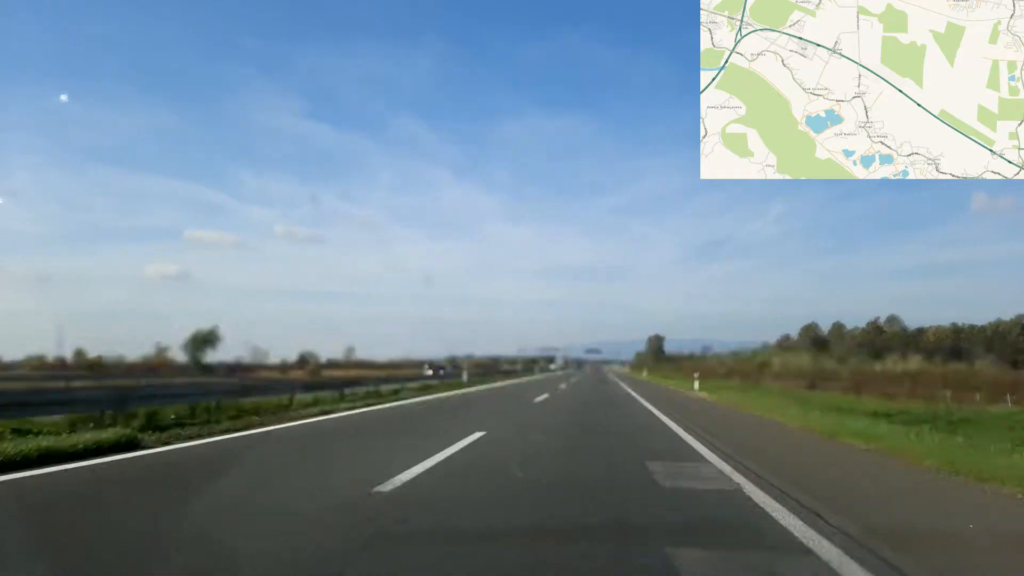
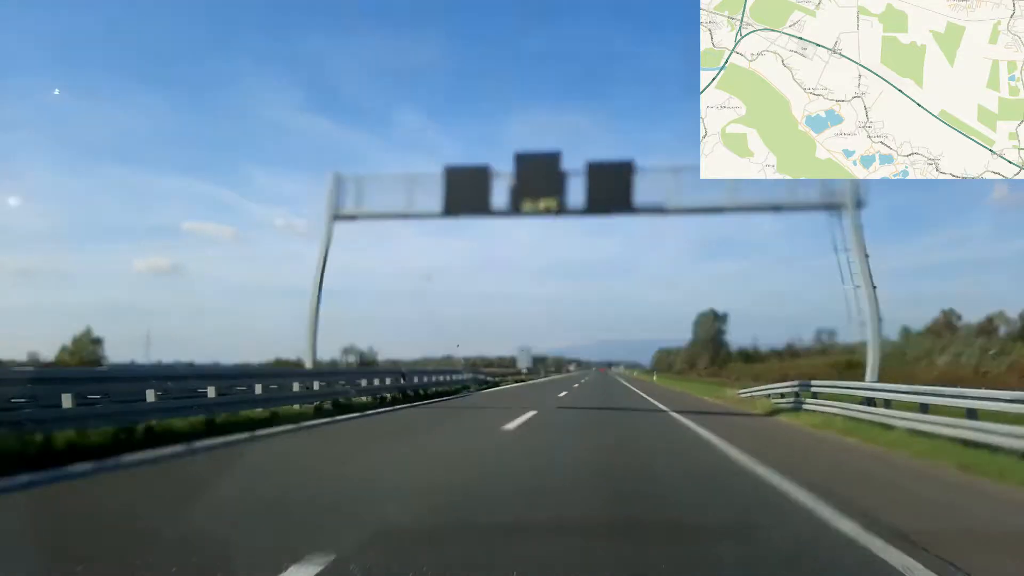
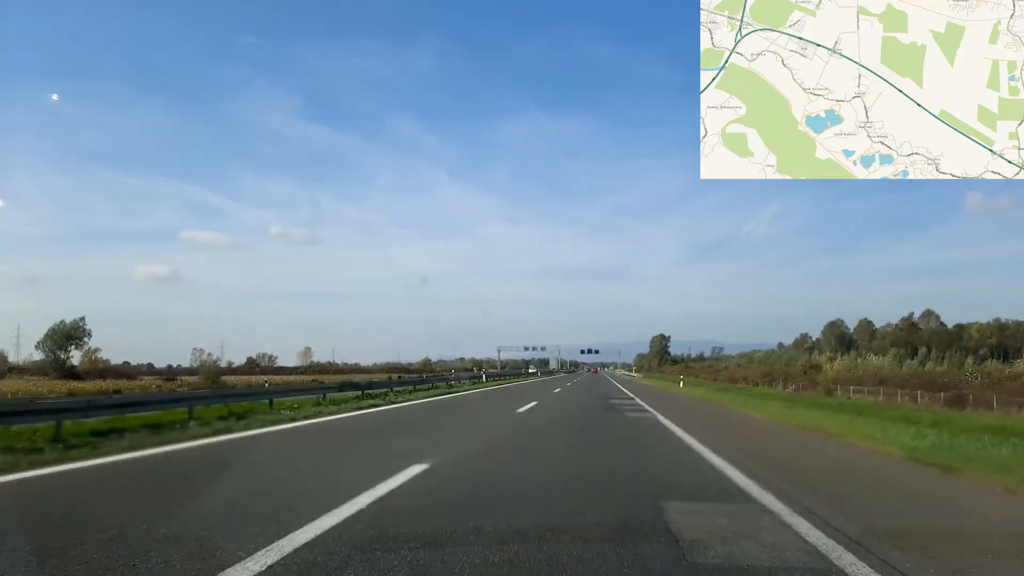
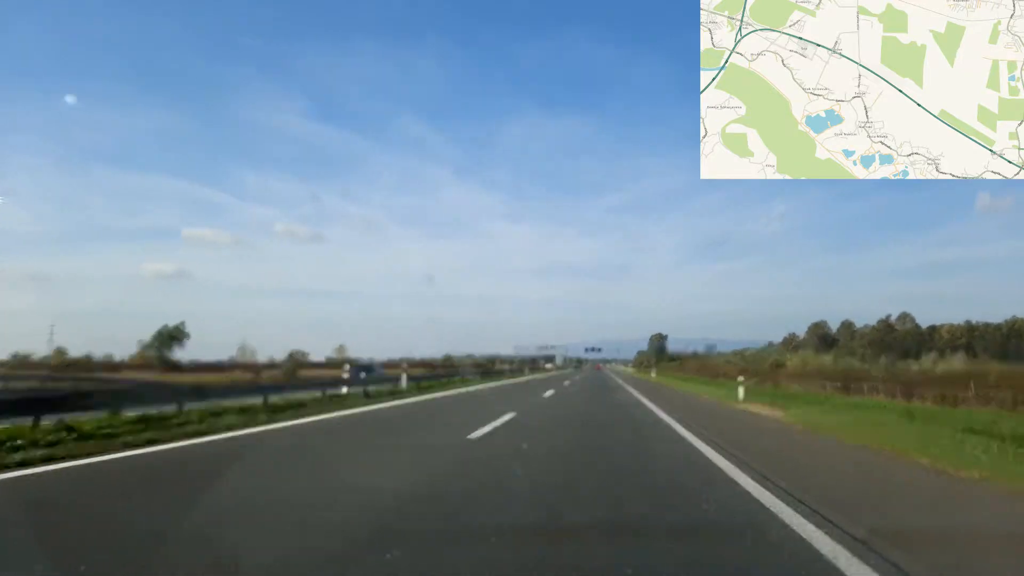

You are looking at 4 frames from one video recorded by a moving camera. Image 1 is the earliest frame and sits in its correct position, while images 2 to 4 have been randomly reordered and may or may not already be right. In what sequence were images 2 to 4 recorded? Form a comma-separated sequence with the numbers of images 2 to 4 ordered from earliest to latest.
4, 3, 2
